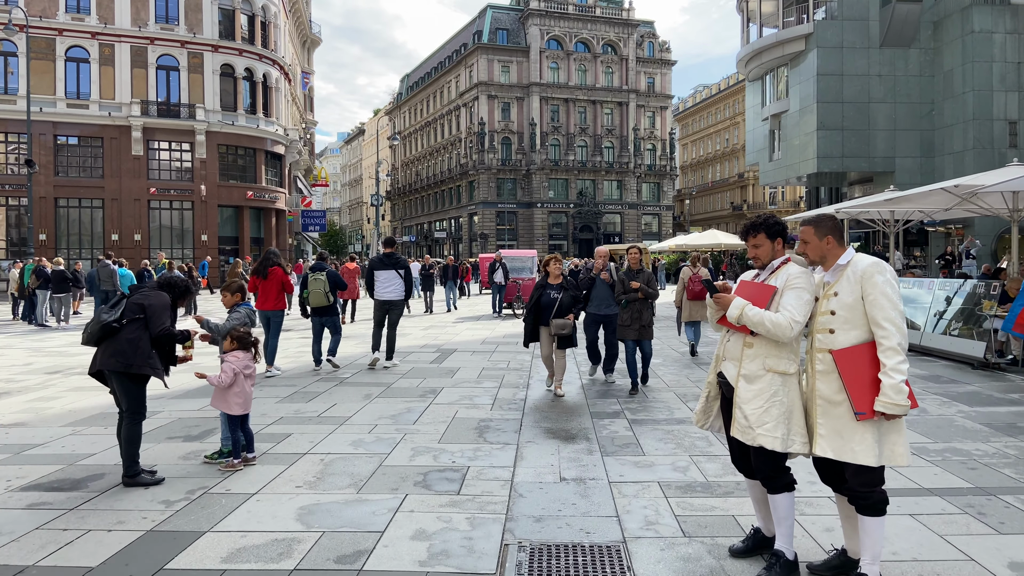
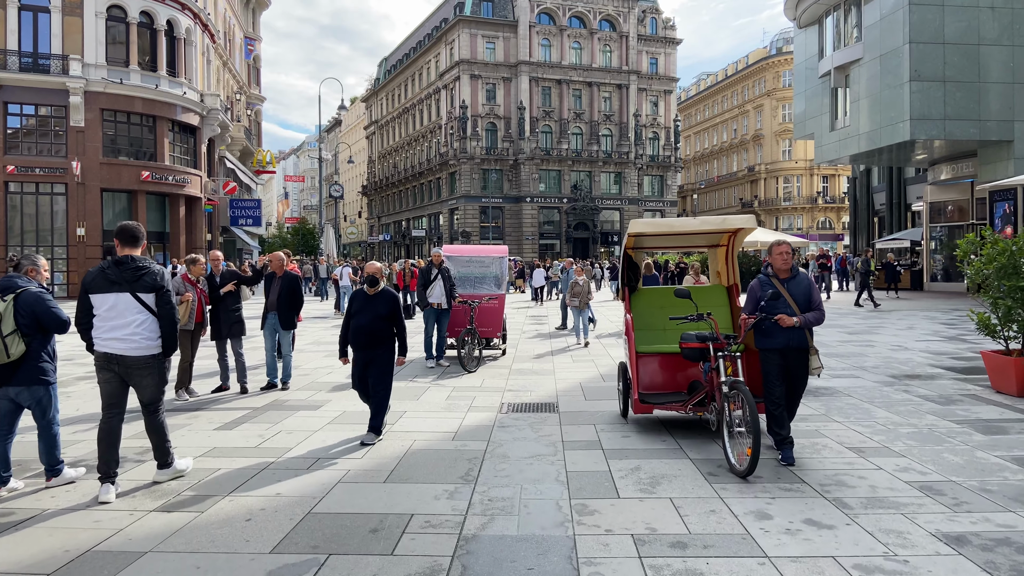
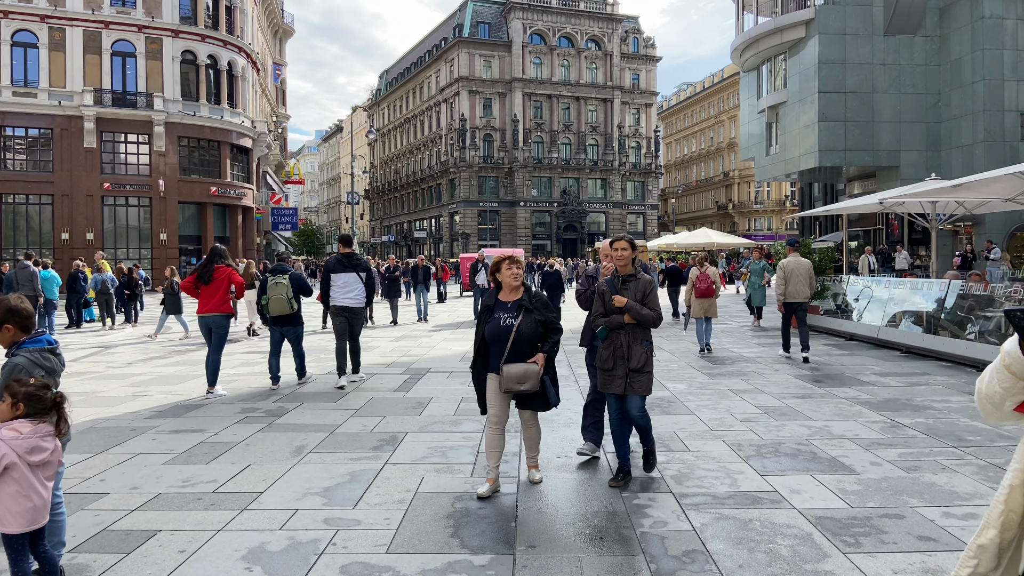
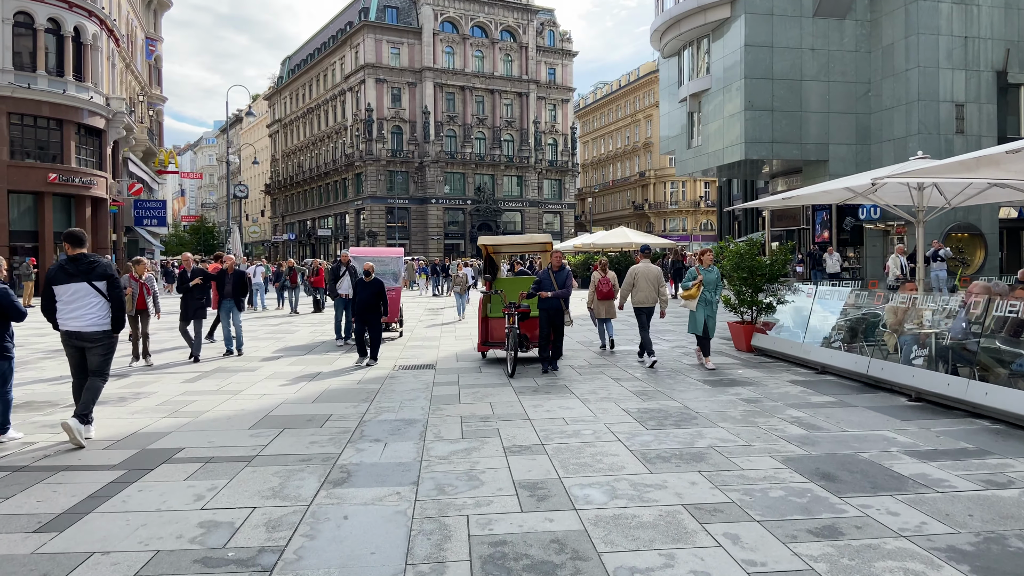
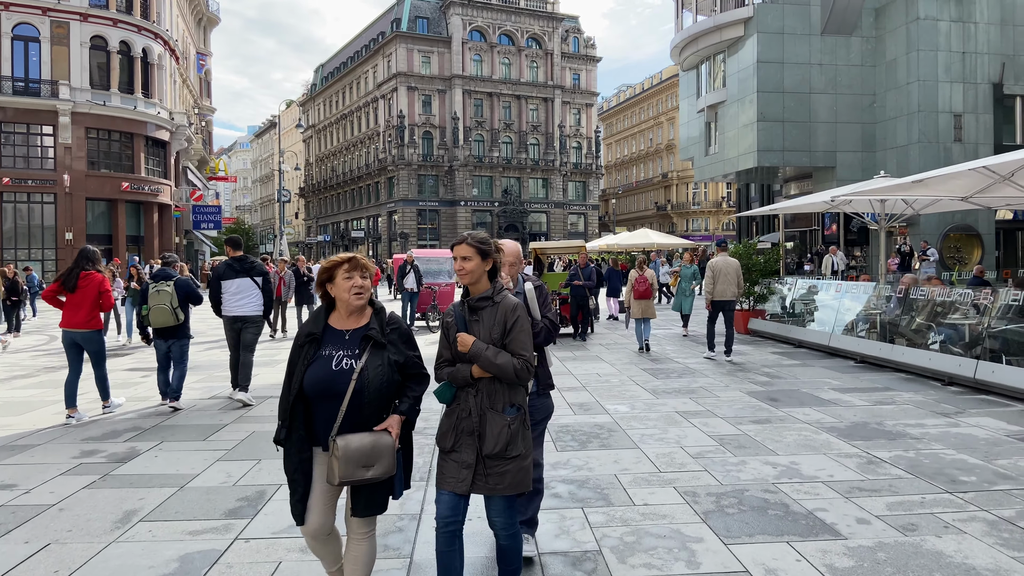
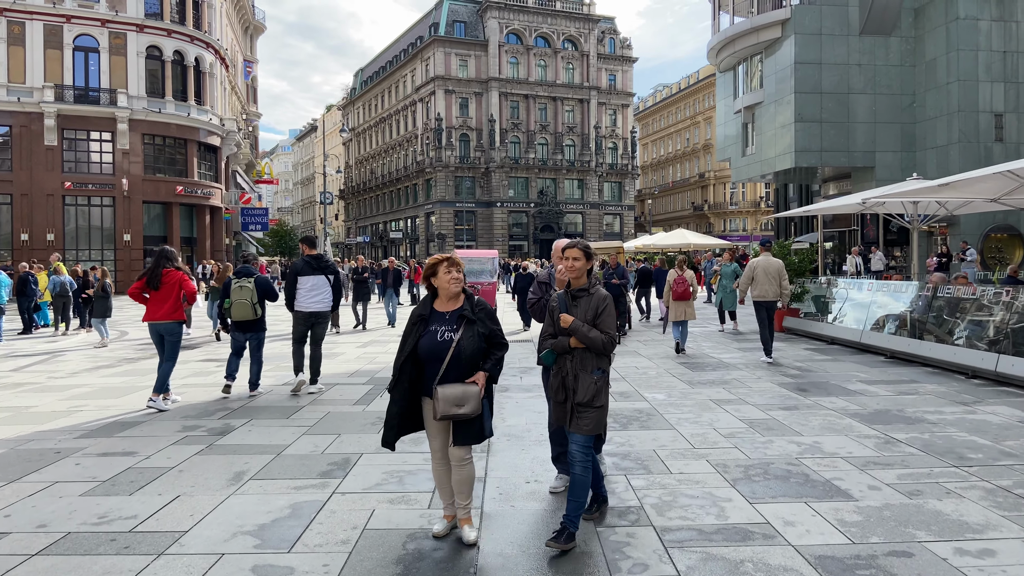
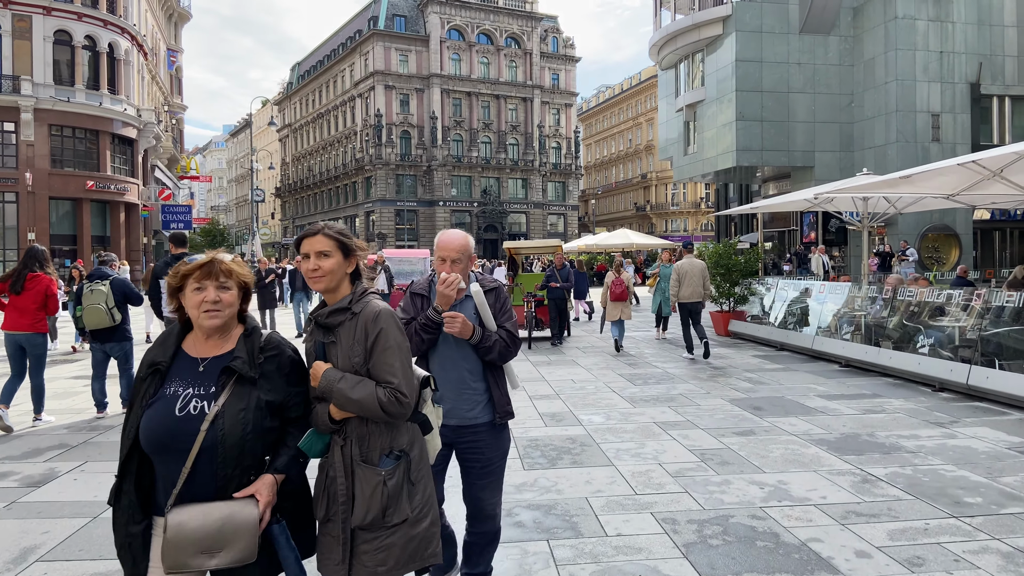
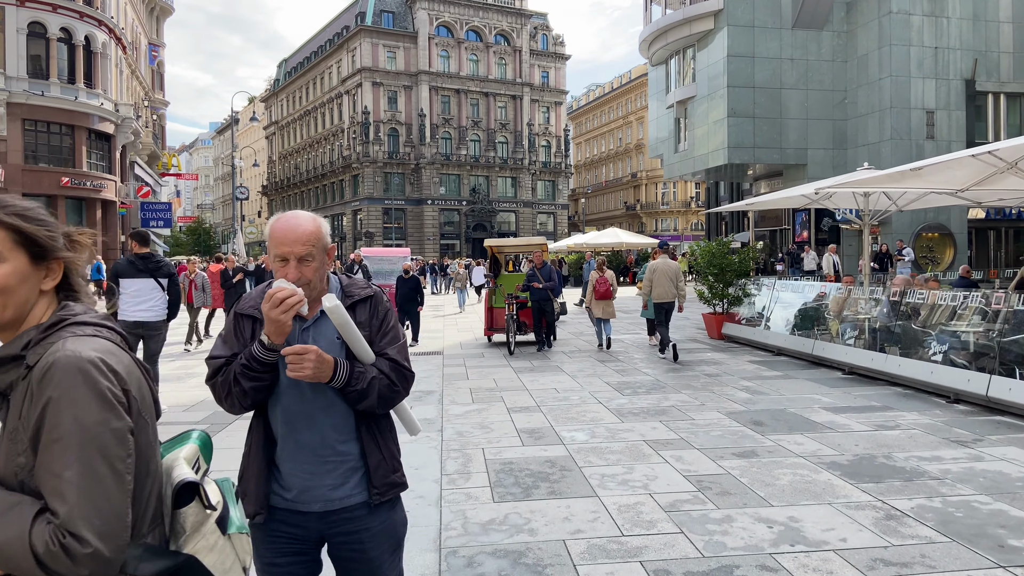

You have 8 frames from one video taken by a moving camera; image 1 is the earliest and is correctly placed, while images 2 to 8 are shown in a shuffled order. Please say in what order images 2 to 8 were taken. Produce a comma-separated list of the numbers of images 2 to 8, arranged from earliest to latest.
3, 6, 5, 7, 8, 4, 2
